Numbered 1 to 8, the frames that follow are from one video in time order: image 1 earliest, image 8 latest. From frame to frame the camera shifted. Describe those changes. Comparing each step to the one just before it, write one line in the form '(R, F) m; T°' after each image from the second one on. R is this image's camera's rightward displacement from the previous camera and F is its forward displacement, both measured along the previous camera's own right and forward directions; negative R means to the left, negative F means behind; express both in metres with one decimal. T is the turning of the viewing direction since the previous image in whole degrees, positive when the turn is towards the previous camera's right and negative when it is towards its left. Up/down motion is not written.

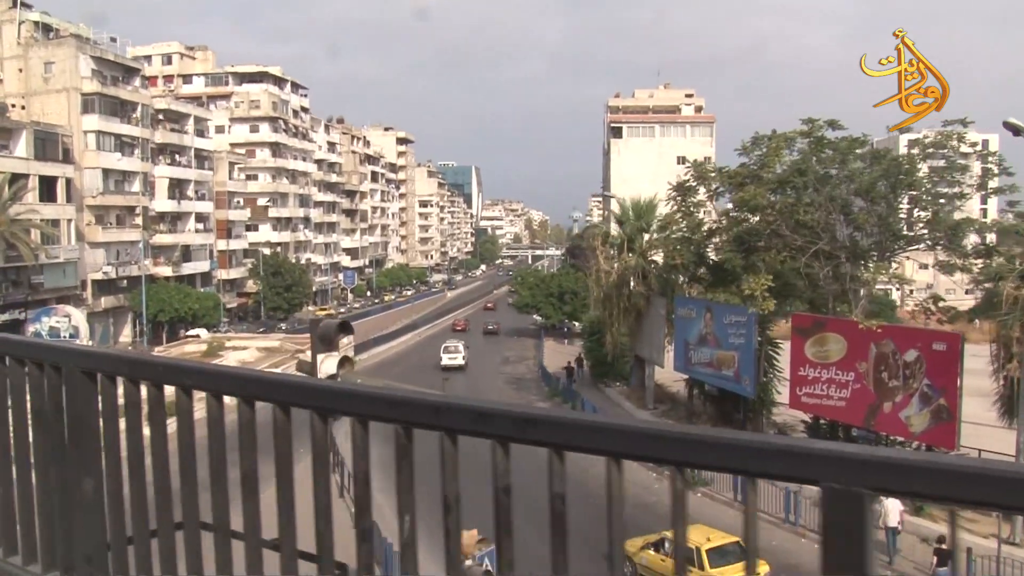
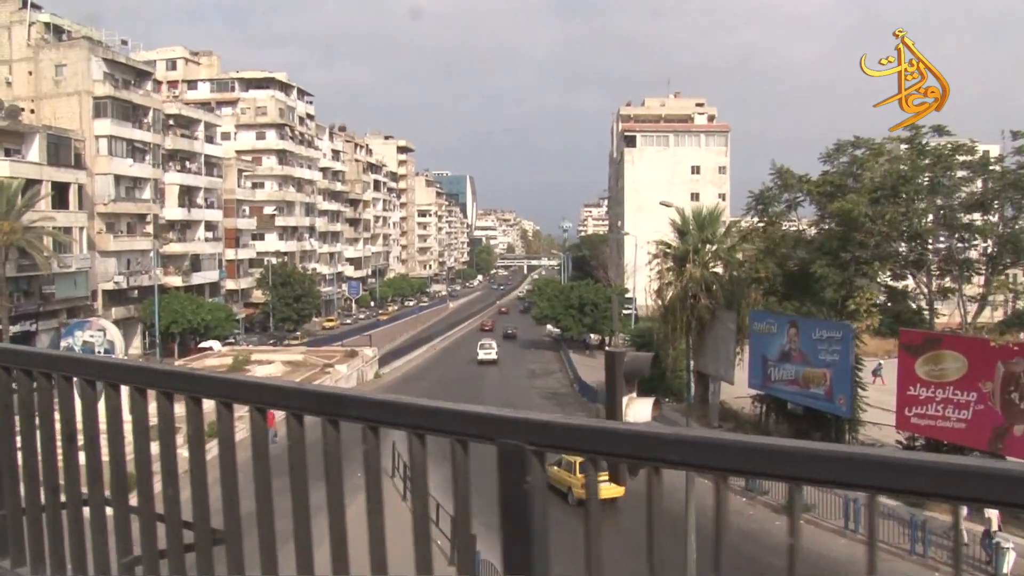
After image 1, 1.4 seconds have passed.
(-1.9, +1.0) m; +1°
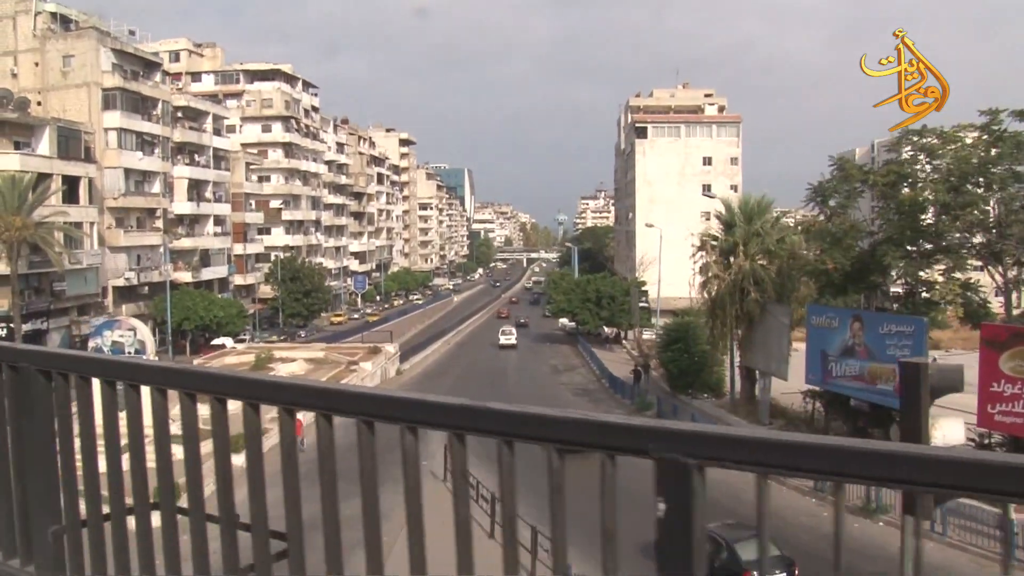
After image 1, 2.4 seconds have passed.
(-1.3, +0.7) m; +1°
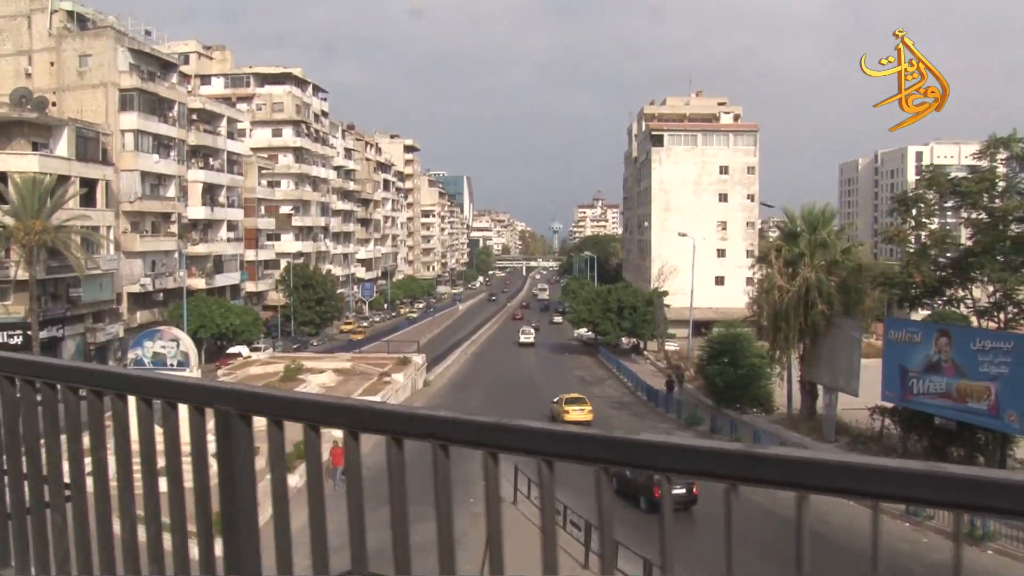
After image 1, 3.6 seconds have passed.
(-1.6, +0.8) m; +1°
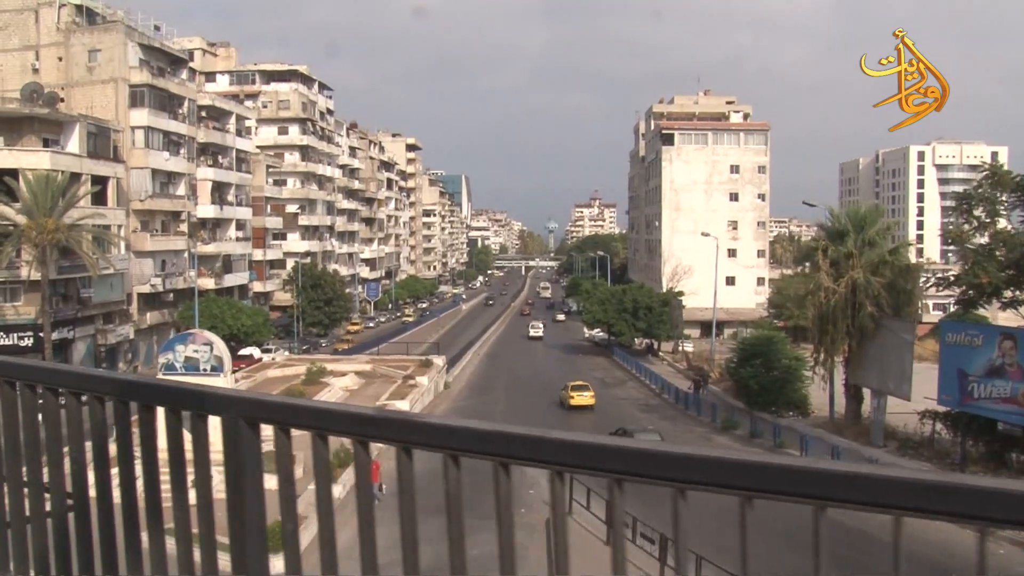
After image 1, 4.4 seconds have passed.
(-1.1, +0.6) m; +1°
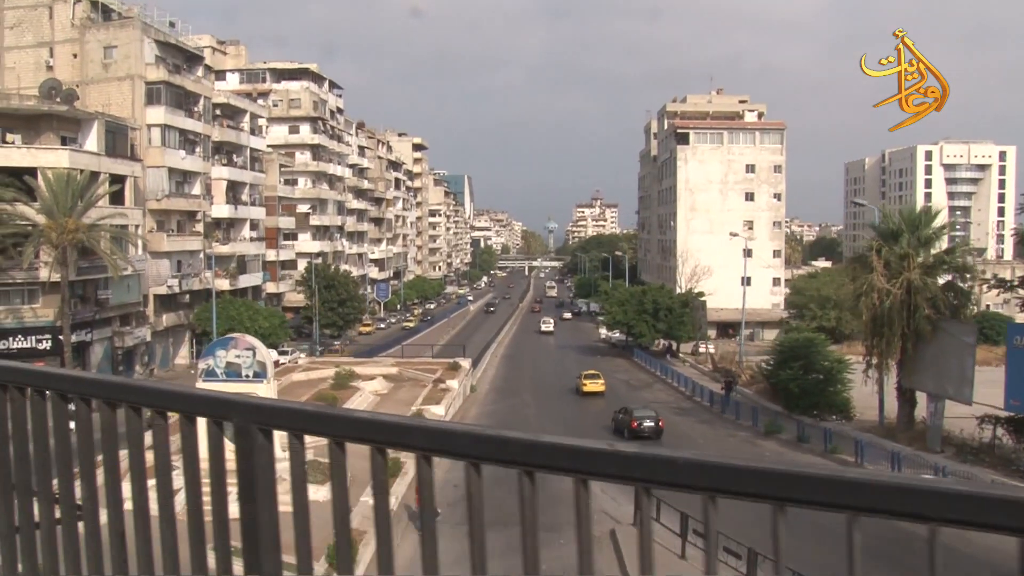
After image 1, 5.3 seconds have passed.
(-1.1, +0.6) m; 0°
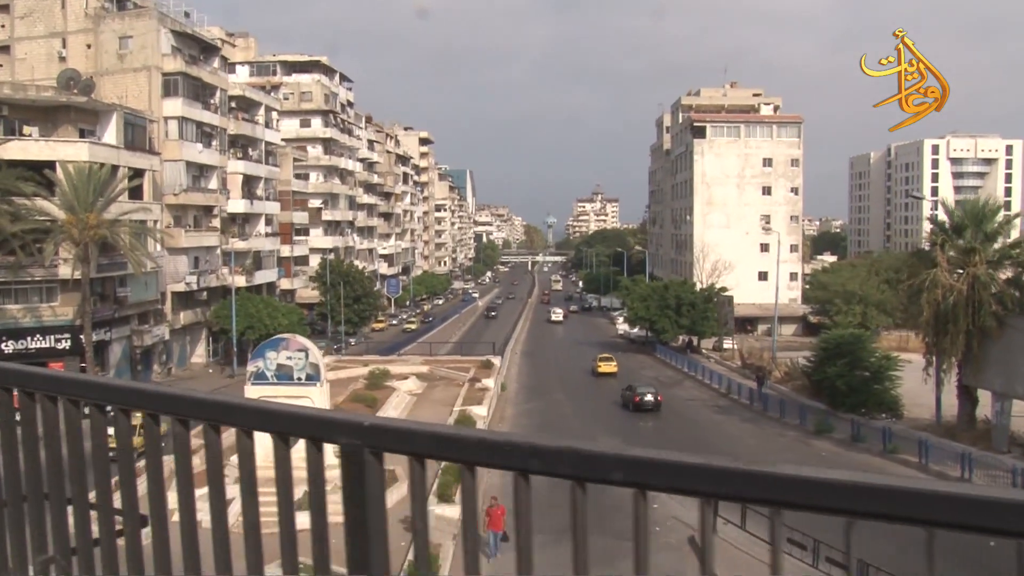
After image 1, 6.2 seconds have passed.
(-1.3, +0.7) m; 0°
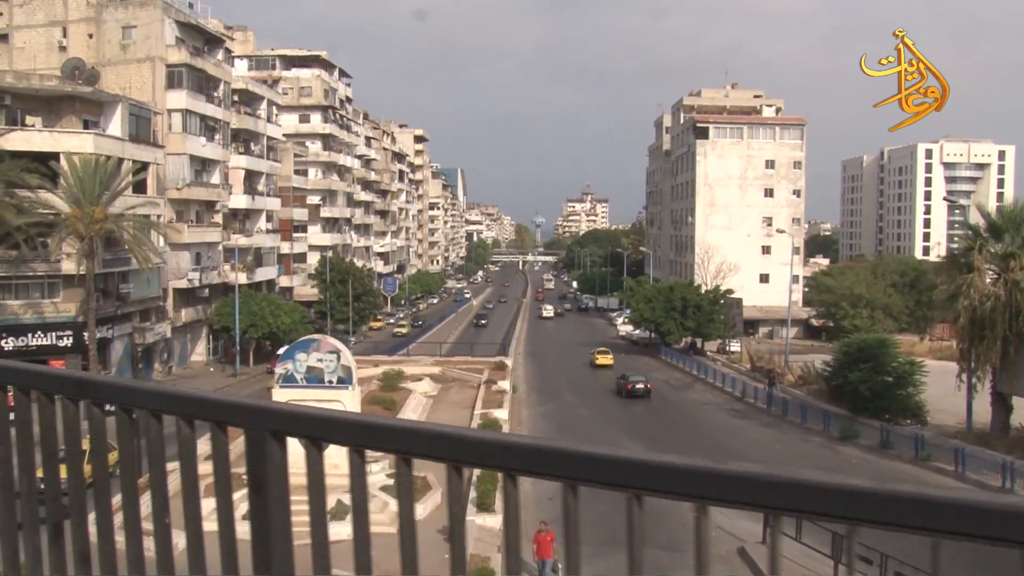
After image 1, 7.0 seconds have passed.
(-1.0, +0.5) m; +1°
